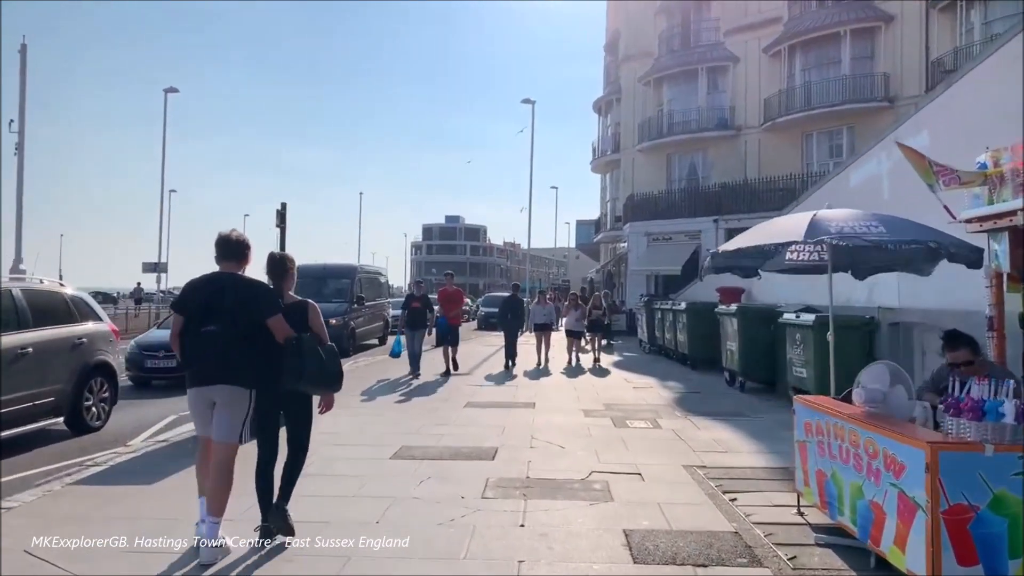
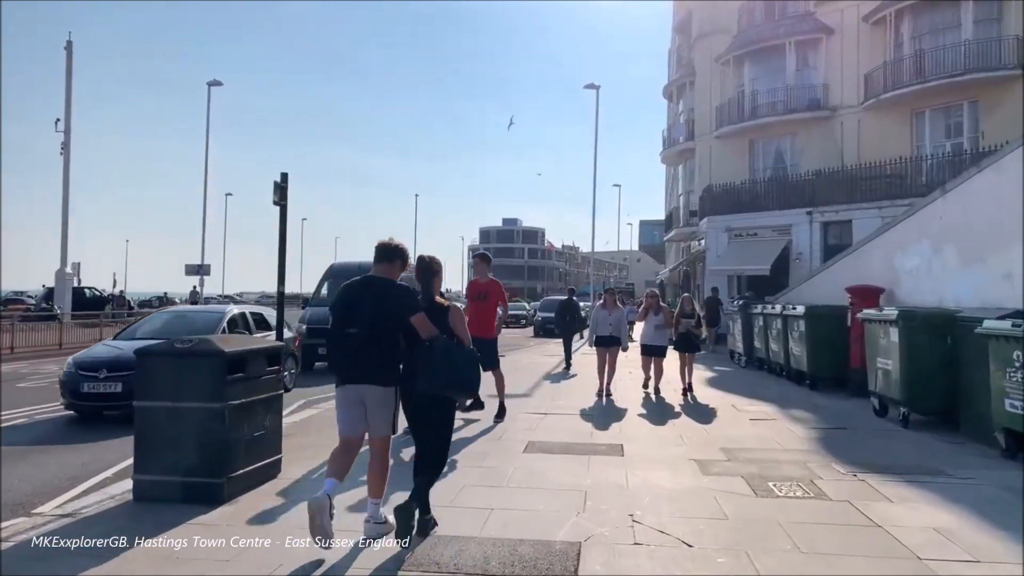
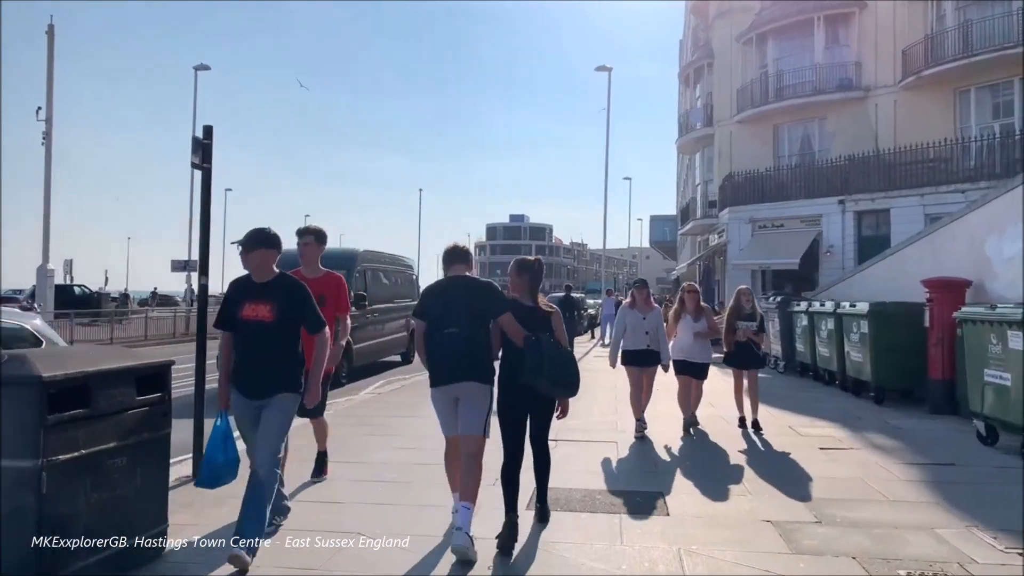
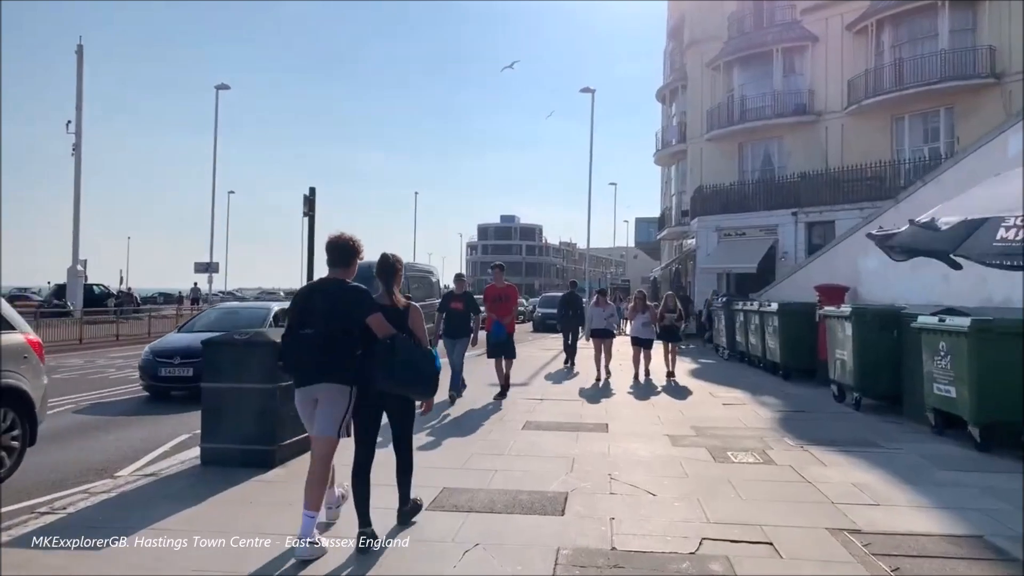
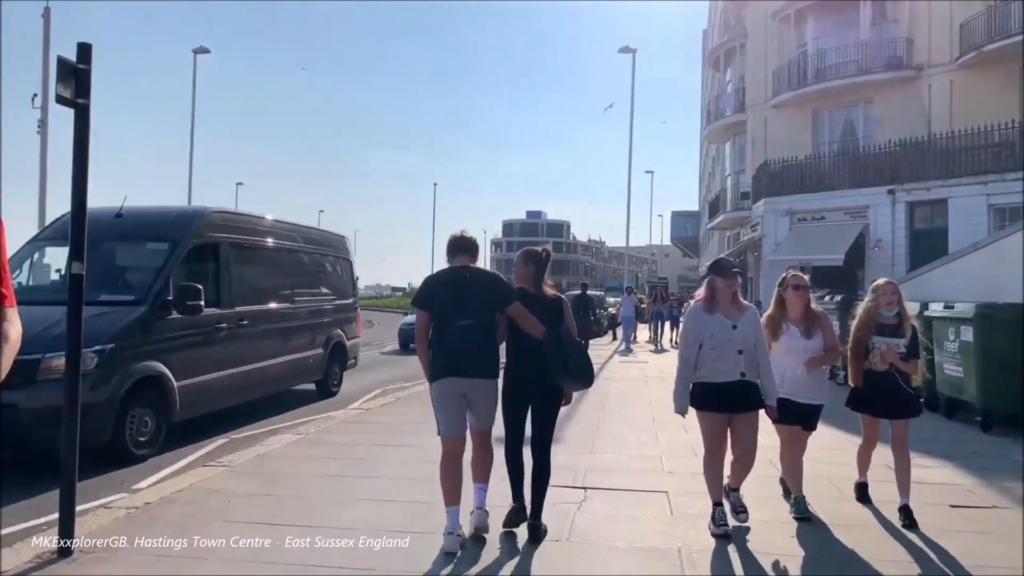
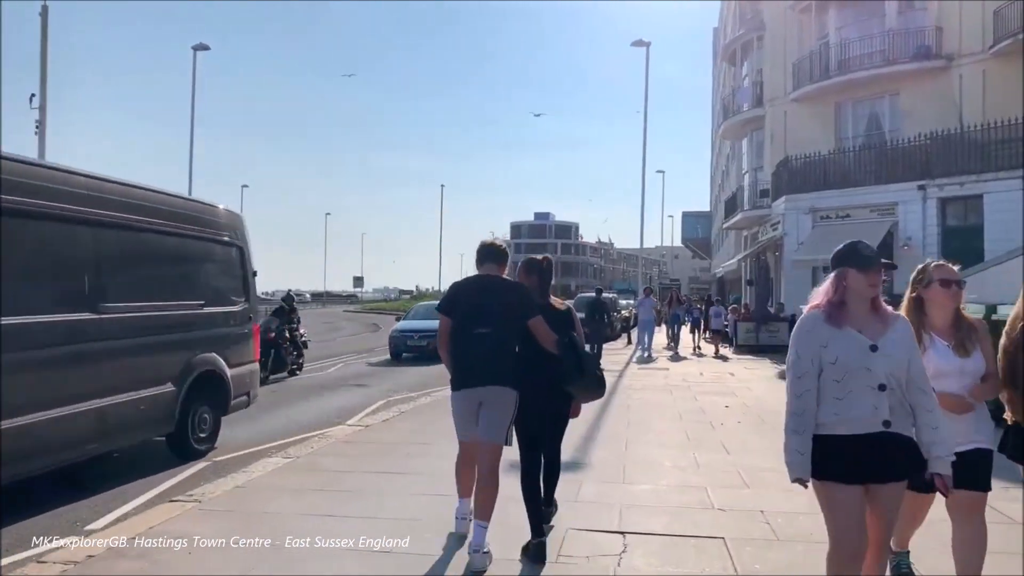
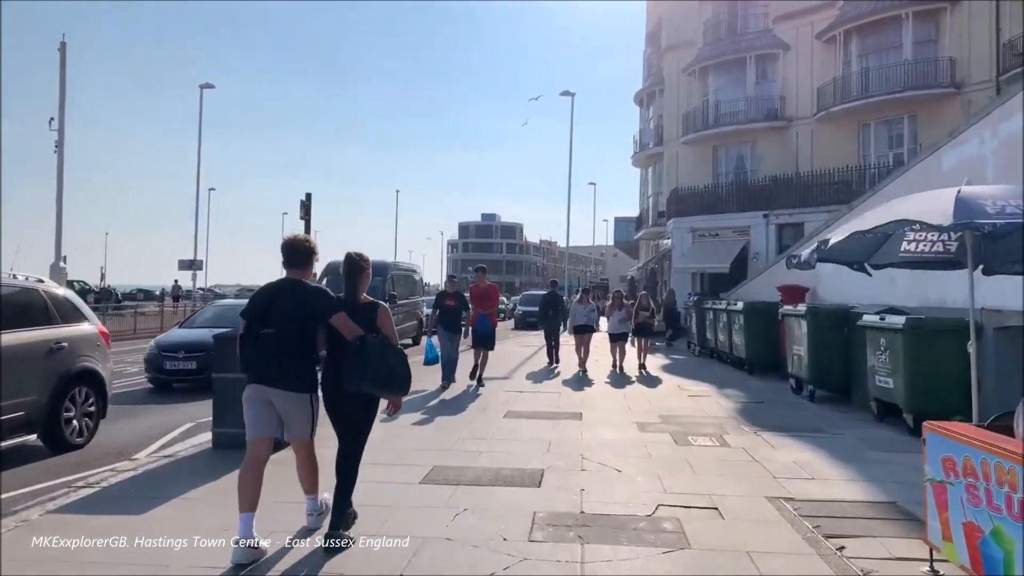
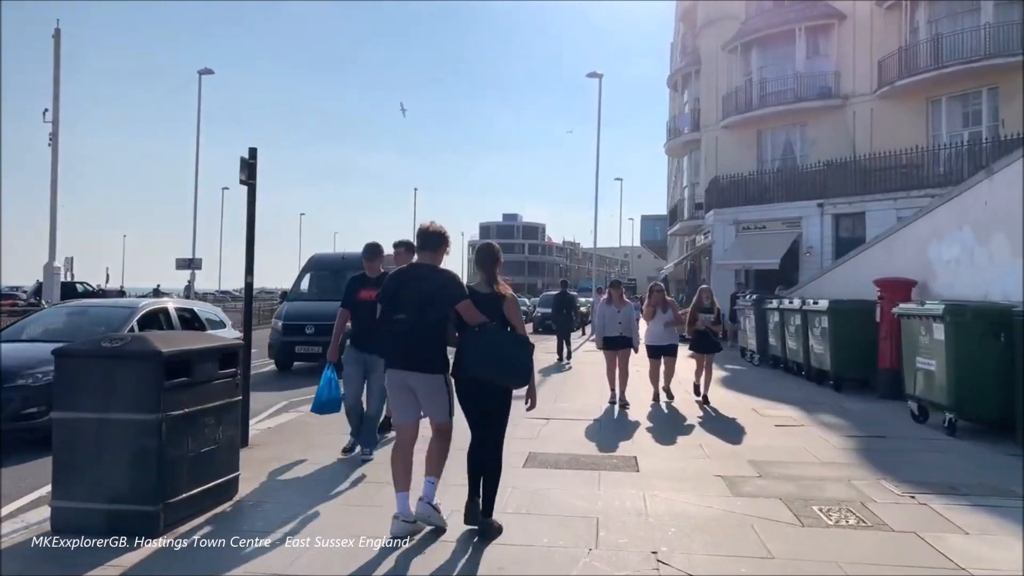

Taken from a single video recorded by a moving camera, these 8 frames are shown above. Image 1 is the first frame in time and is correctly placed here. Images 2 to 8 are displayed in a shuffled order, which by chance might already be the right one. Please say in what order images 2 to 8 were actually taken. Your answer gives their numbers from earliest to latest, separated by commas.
7, 4, 2, 8, 3, 5, 6
